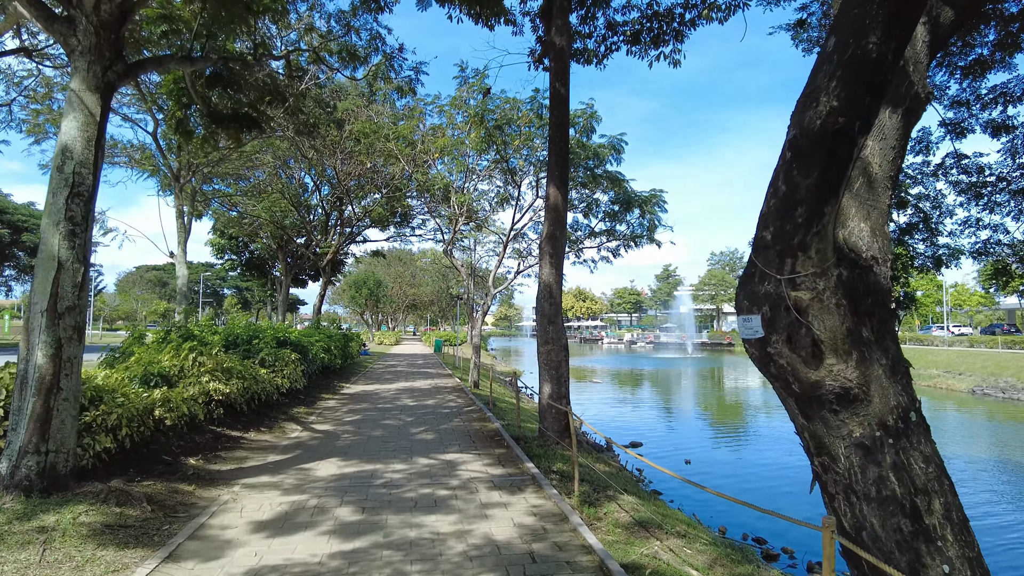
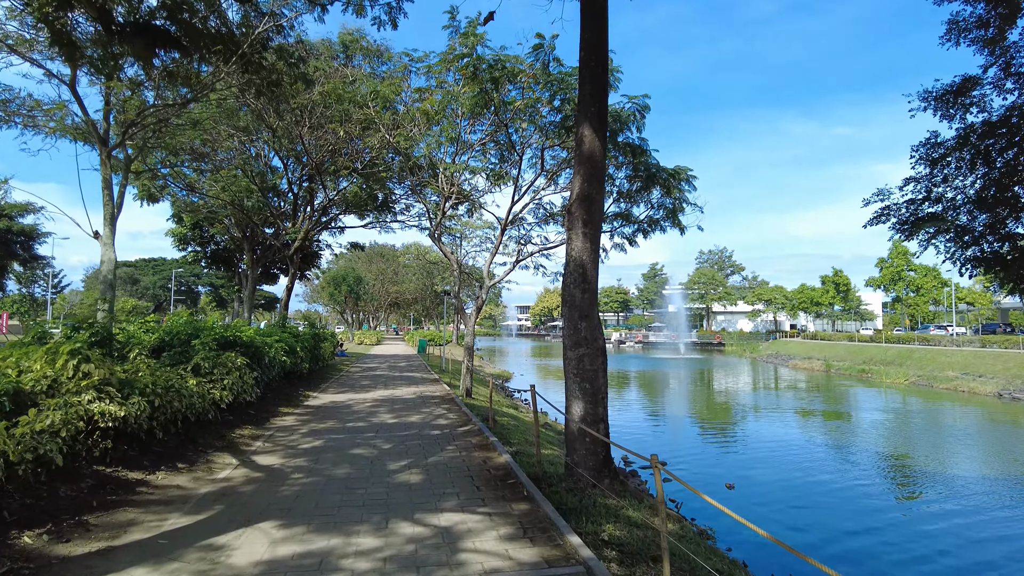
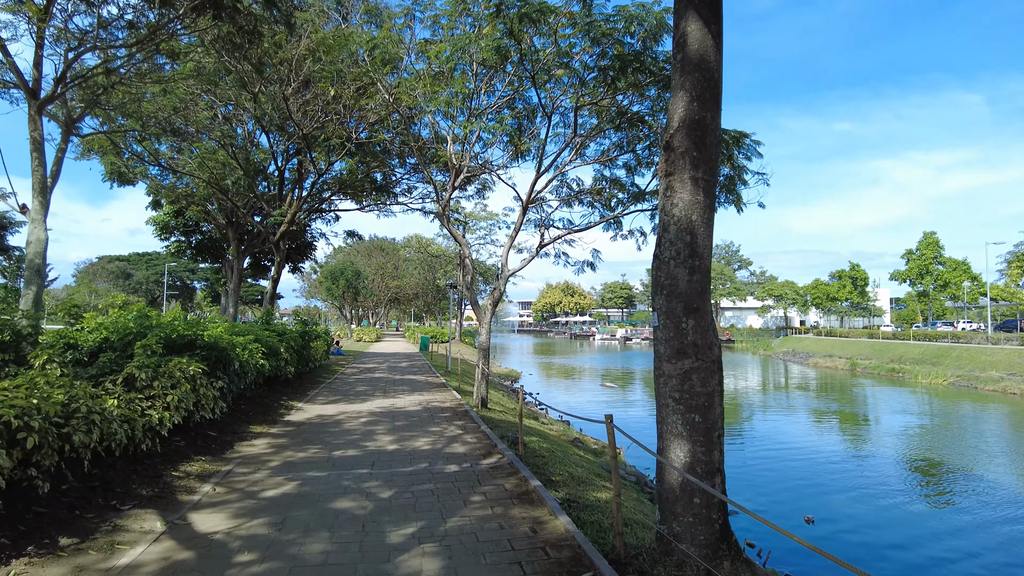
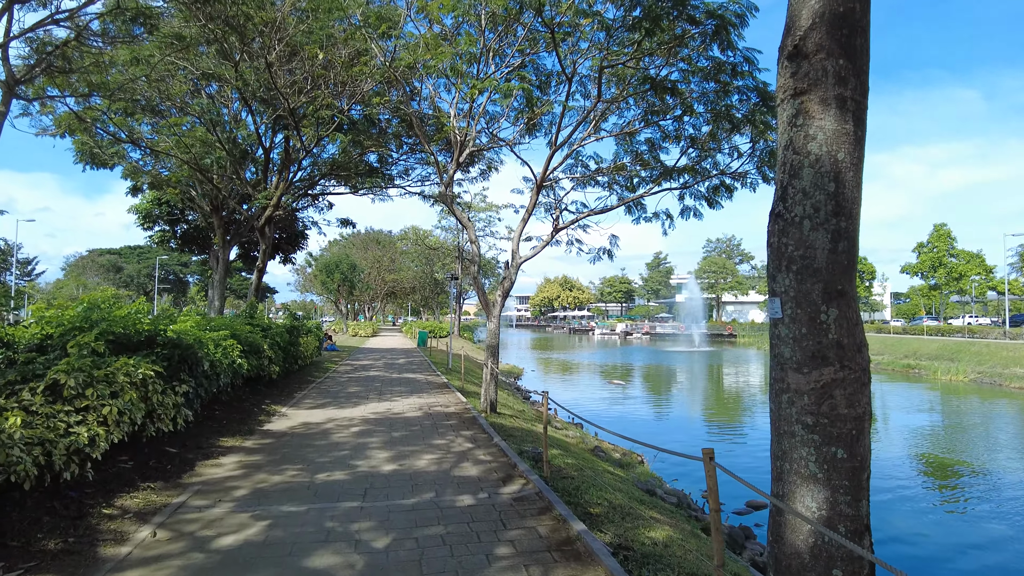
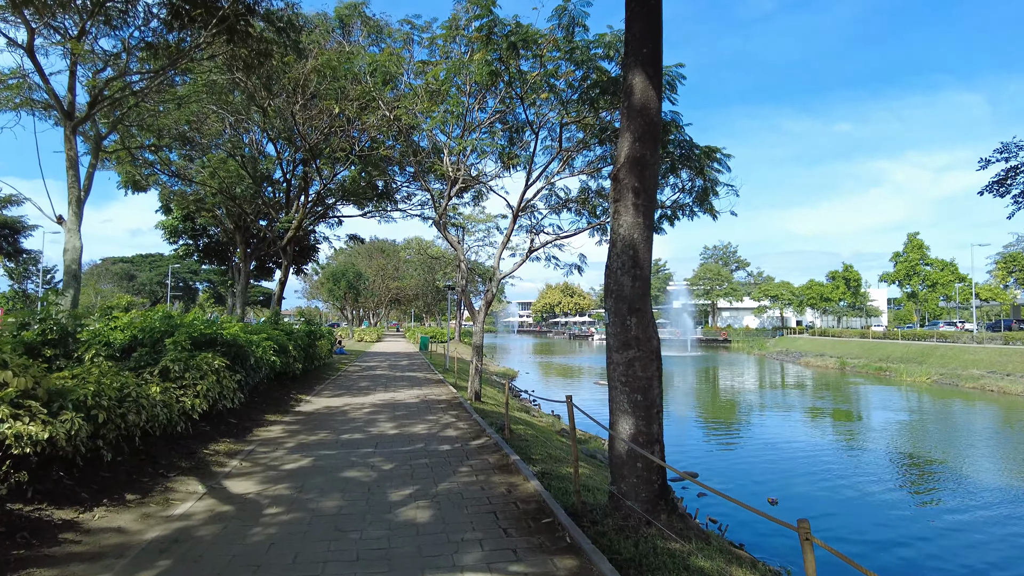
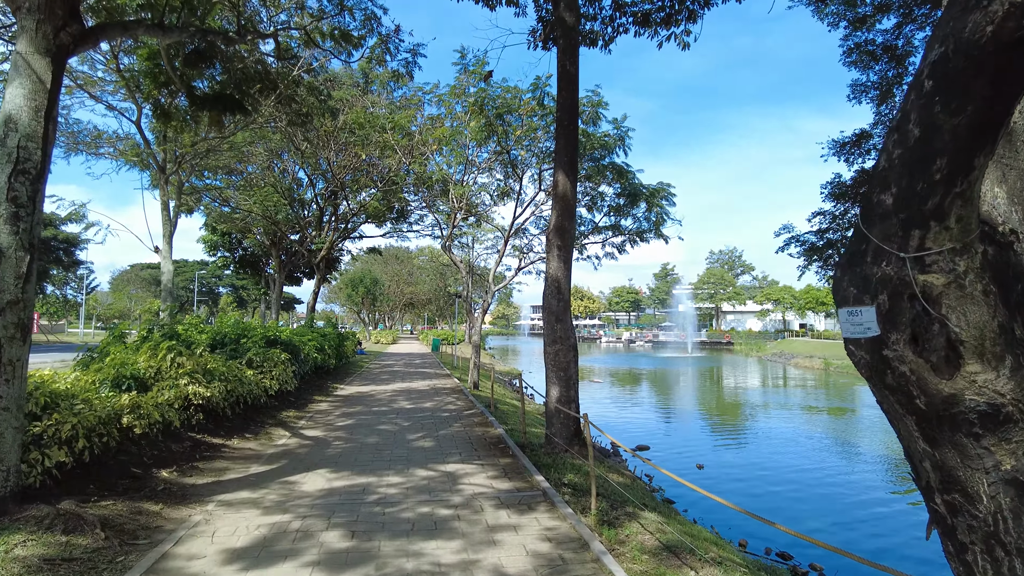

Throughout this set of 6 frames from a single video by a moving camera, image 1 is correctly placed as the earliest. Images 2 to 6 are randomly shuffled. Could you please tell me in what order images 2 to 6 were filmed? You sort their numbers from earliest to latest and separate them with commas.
6, 2, 5, 3, 4
